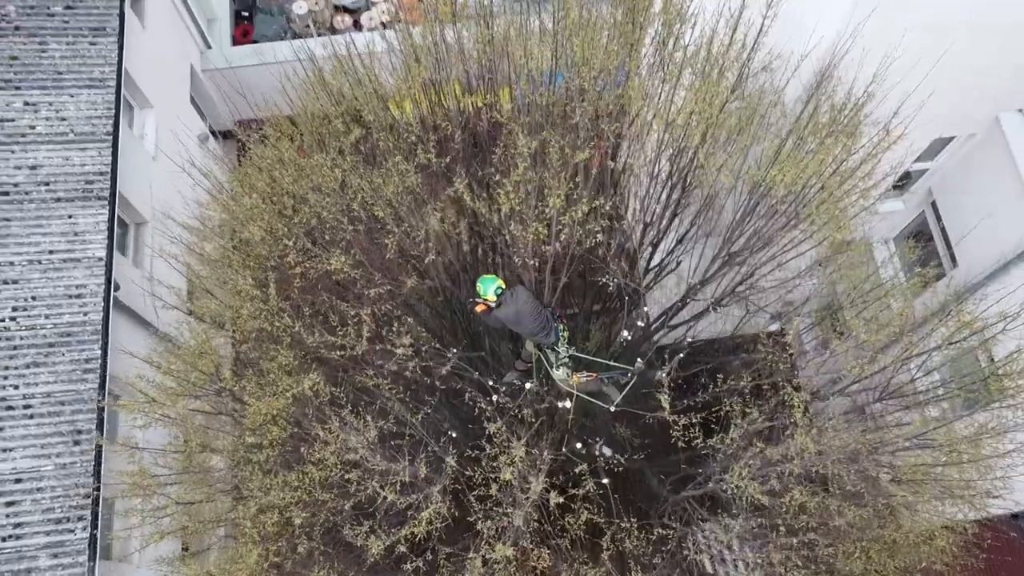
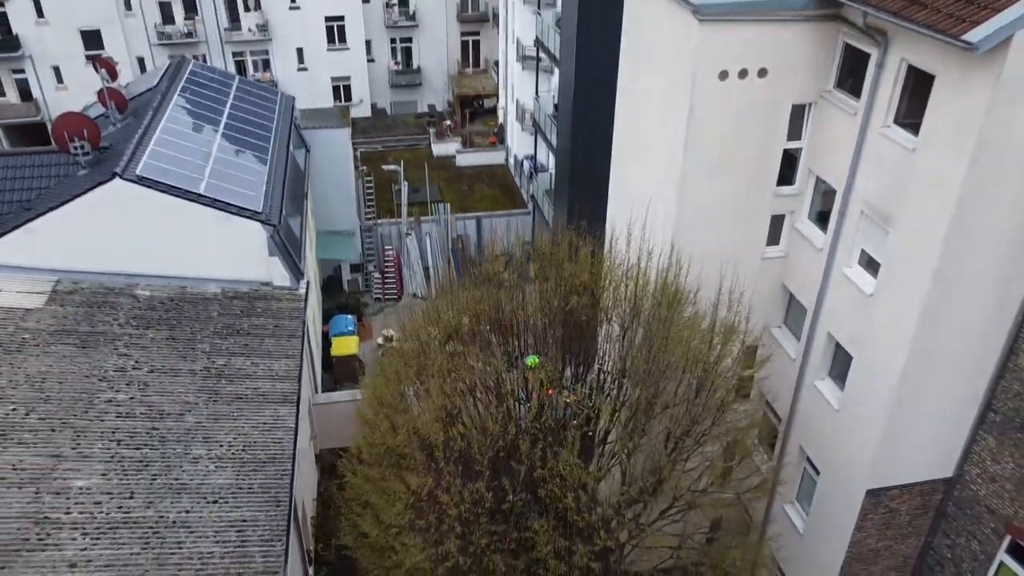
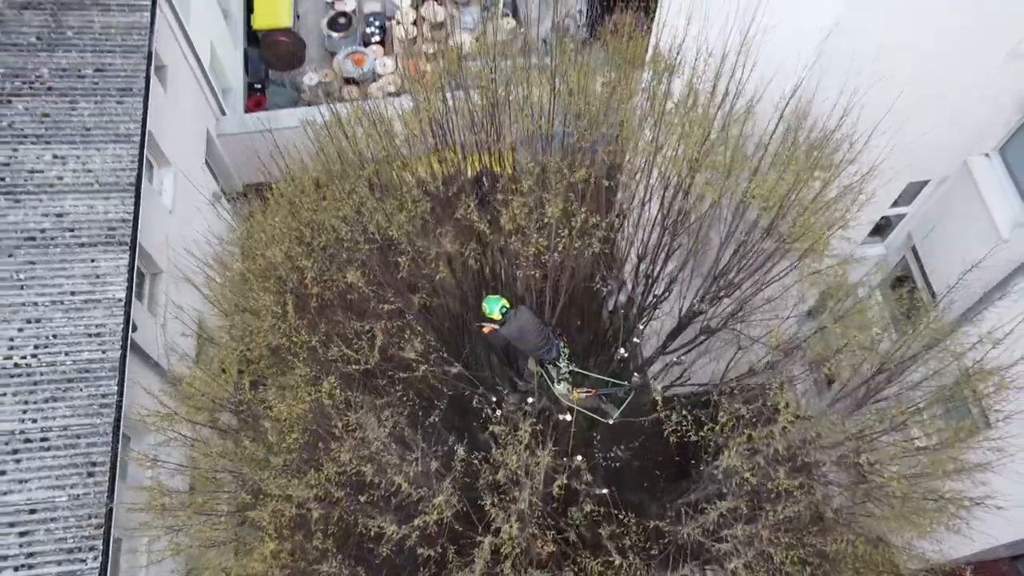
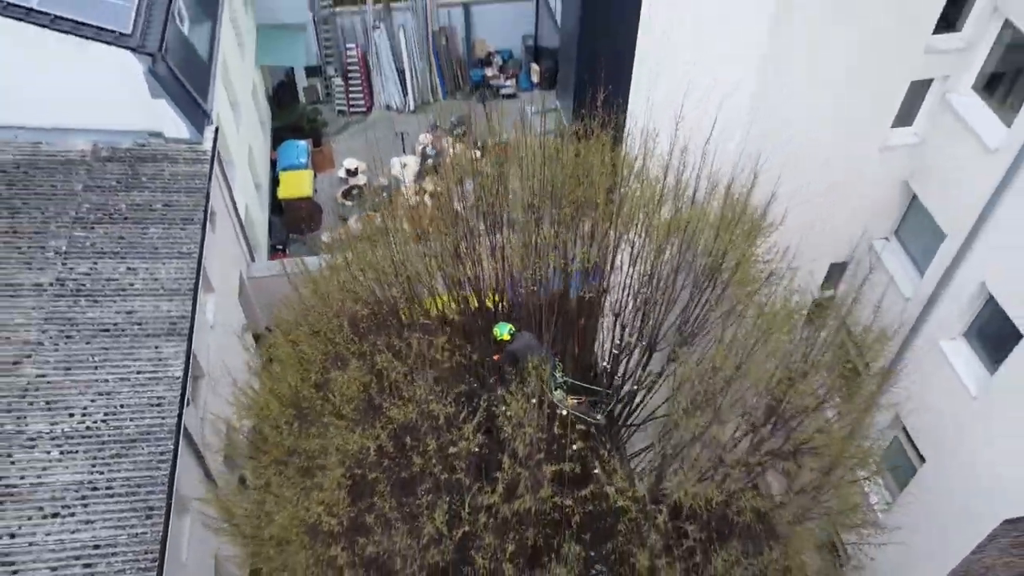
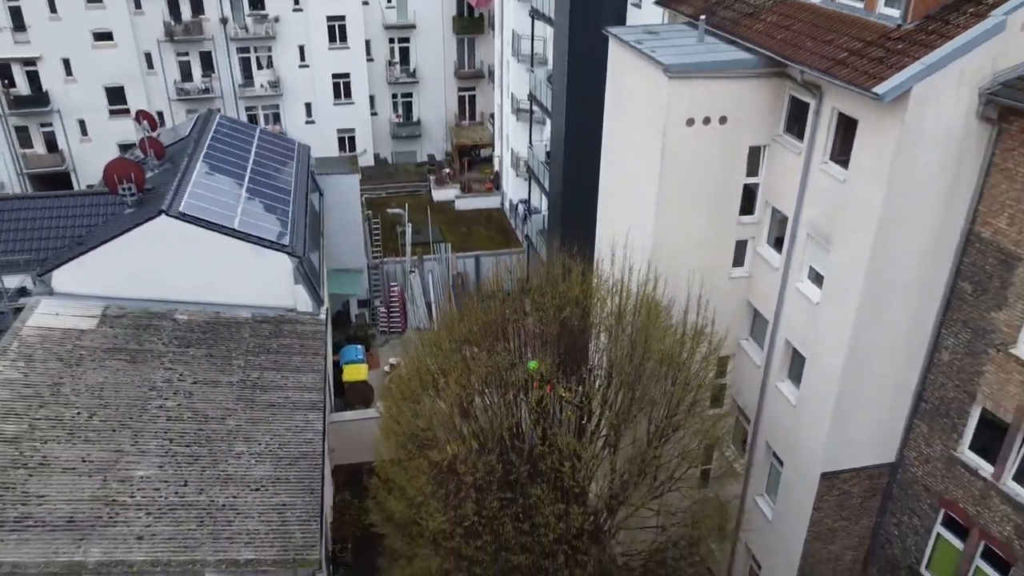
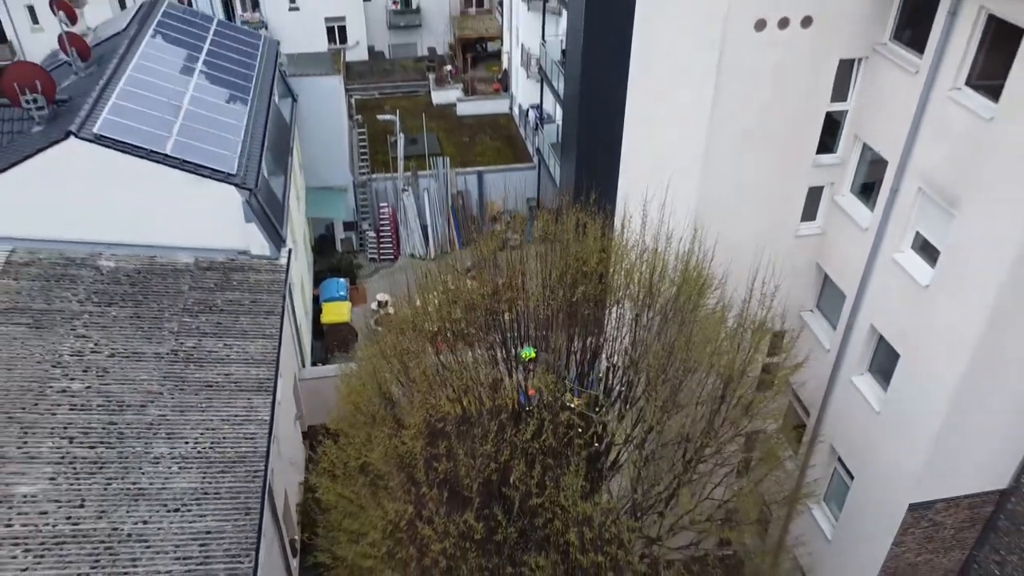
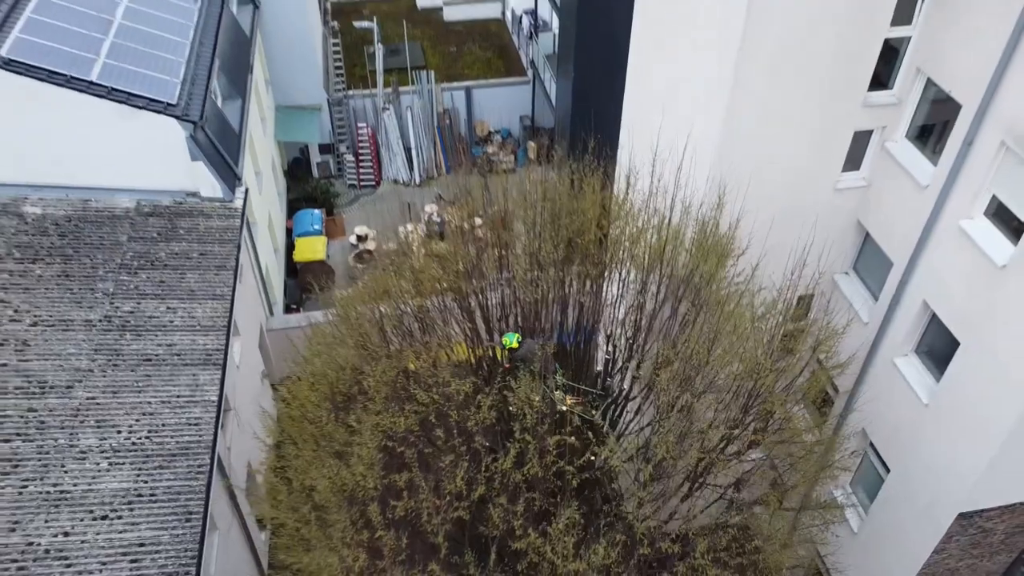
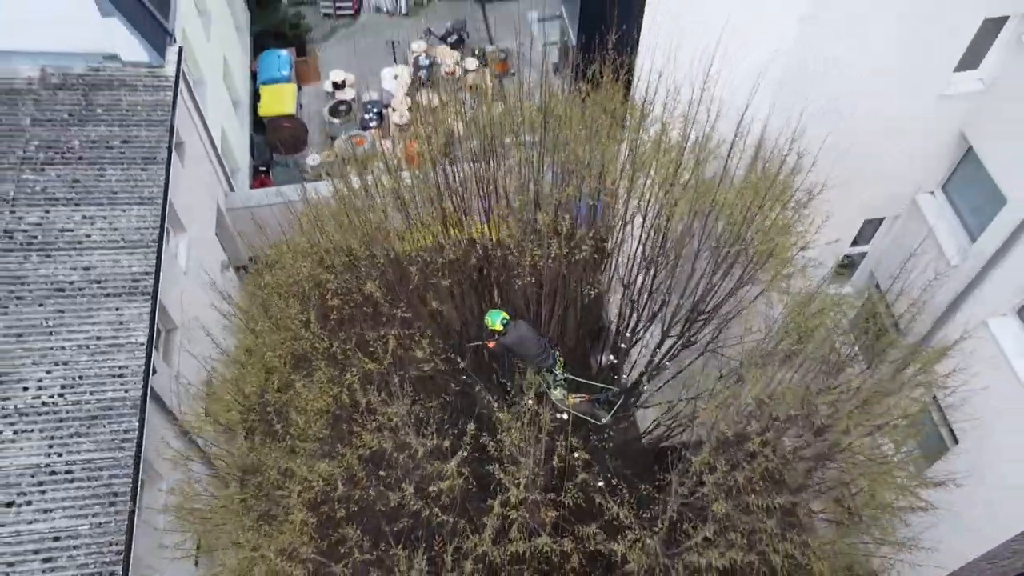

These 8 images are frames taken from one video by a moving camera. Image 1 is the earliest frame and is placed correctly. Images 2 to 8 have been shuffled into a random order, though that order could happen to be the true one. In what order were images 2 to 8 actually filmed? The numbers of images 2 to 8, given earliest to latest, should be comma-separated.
3, 8, 4, 7, 6, 2, 5
